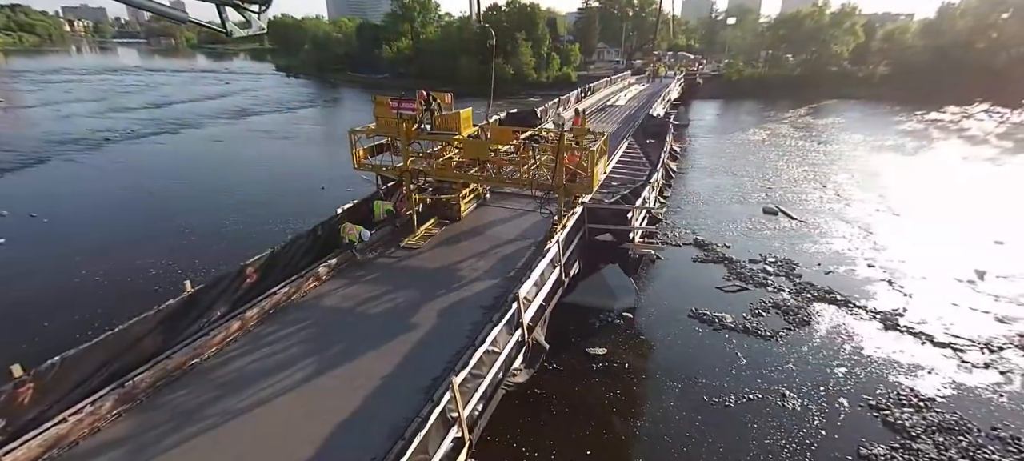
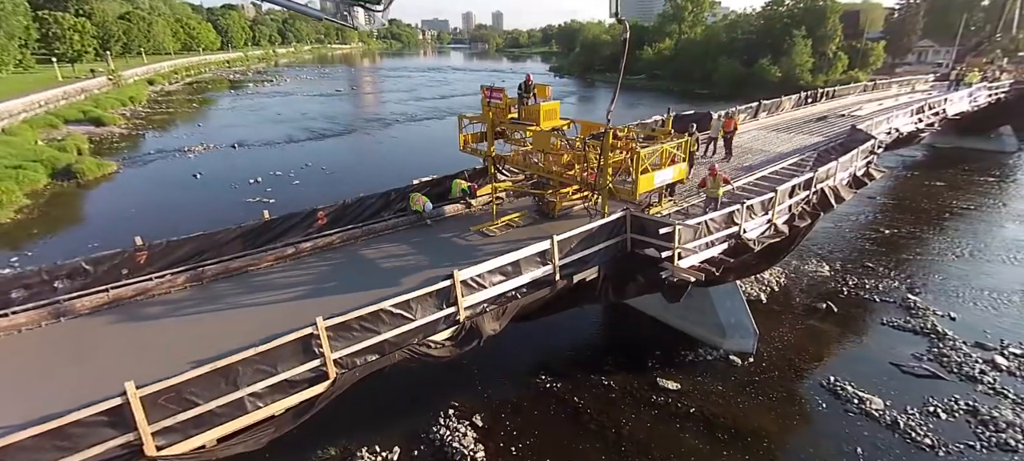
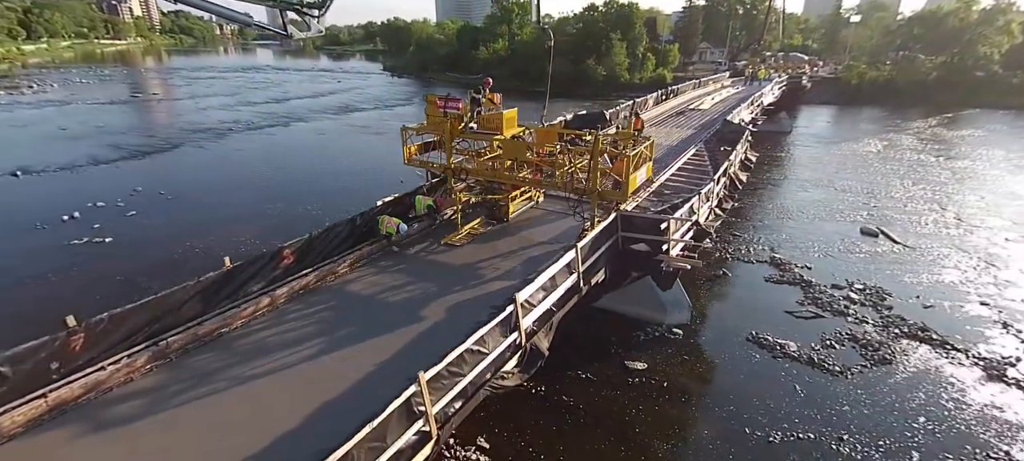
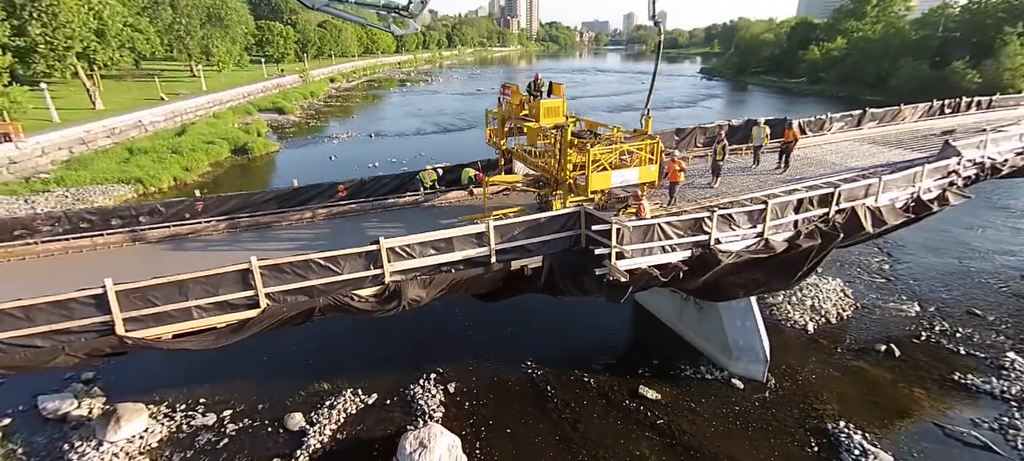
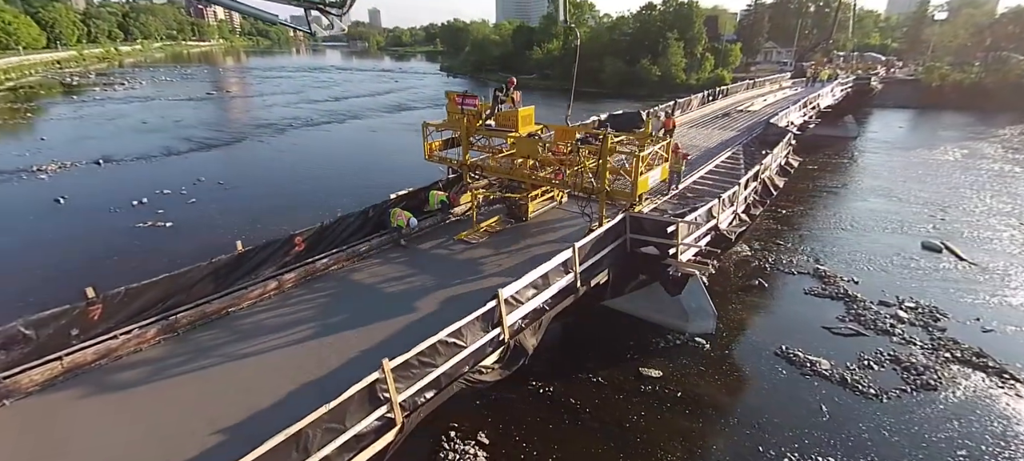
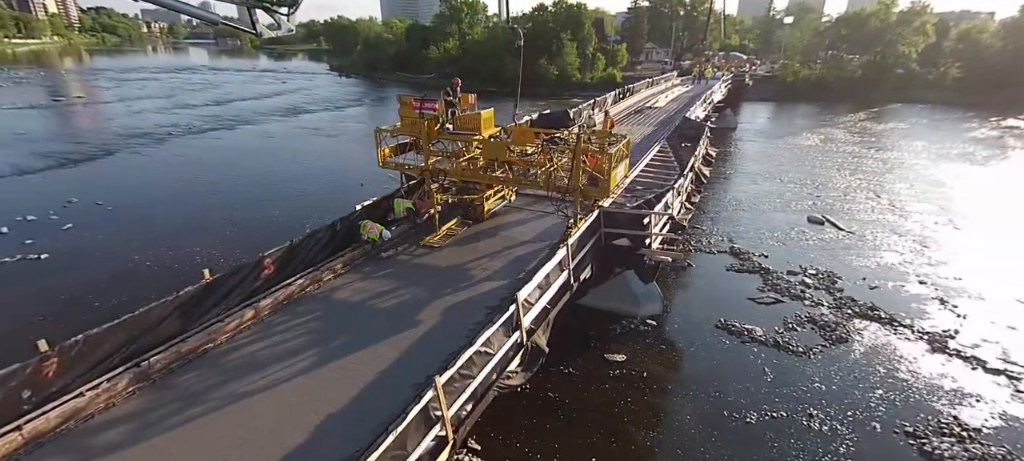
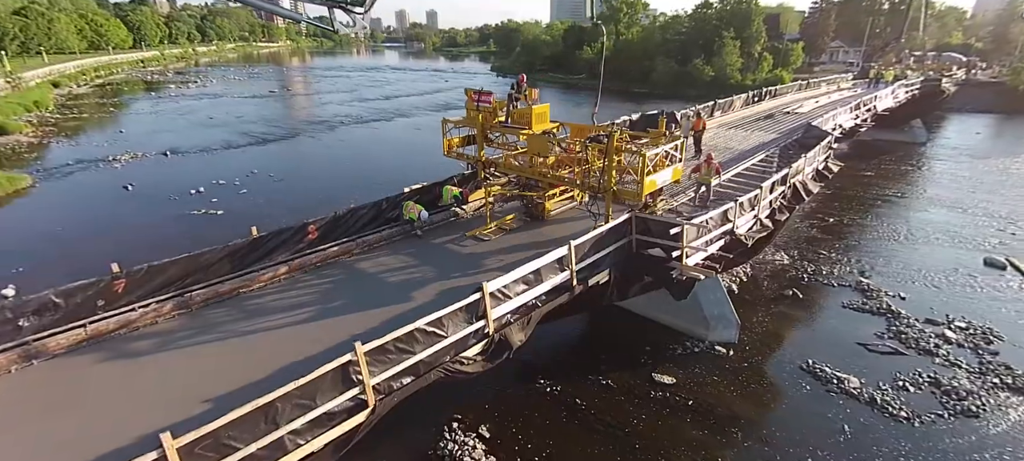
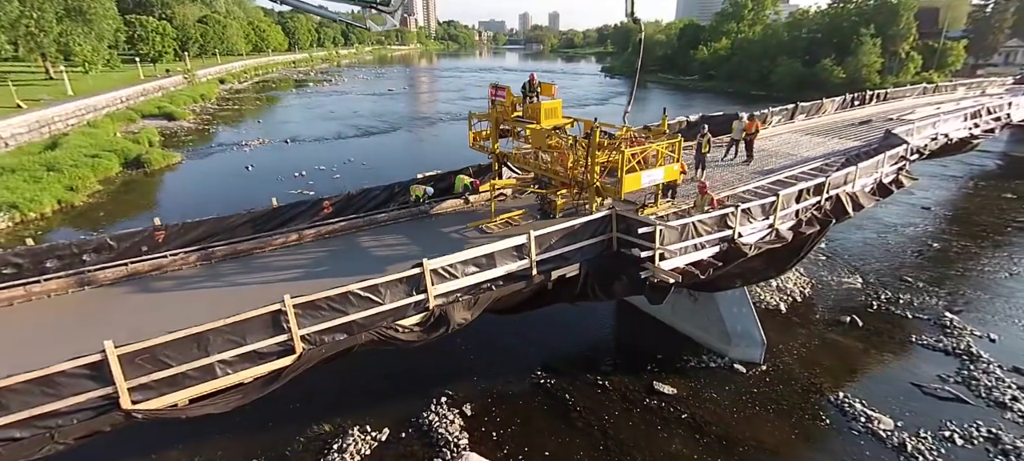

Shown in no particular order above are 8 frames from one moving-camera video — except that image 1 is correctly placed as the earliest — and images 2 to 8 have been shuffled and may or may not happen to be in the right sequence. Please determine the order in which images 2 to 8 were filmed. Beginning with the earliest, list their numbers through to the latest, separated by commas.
6, 3, 5, 7, 2, 8, 4
